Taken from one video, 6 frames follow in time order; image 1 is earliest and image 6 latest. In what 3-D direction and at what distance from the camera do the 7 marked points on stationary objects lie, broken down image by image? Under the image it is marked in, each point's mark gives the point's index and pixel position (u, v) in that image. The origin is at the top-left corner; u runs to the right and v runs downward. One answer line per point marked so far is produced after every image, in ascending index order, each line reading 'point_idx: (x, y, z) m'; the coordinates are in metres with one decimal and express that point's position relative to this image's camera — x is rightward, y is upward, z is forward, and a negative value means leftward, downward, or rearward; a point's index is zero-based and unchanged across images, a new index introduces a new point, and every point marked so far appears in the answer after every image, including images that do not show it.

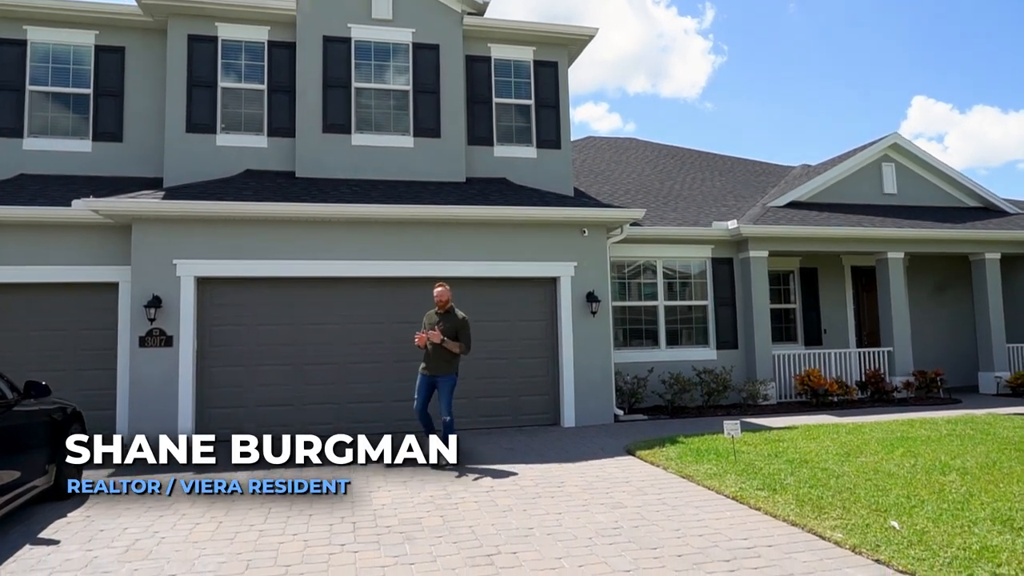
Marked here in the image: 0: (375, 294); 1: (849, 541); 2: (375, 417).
0: (-2.0, -0.1, +10.4) m
1: (+2.3, -1.7, +4.8) m
2: (-2.0, -1.9, +10.2) m
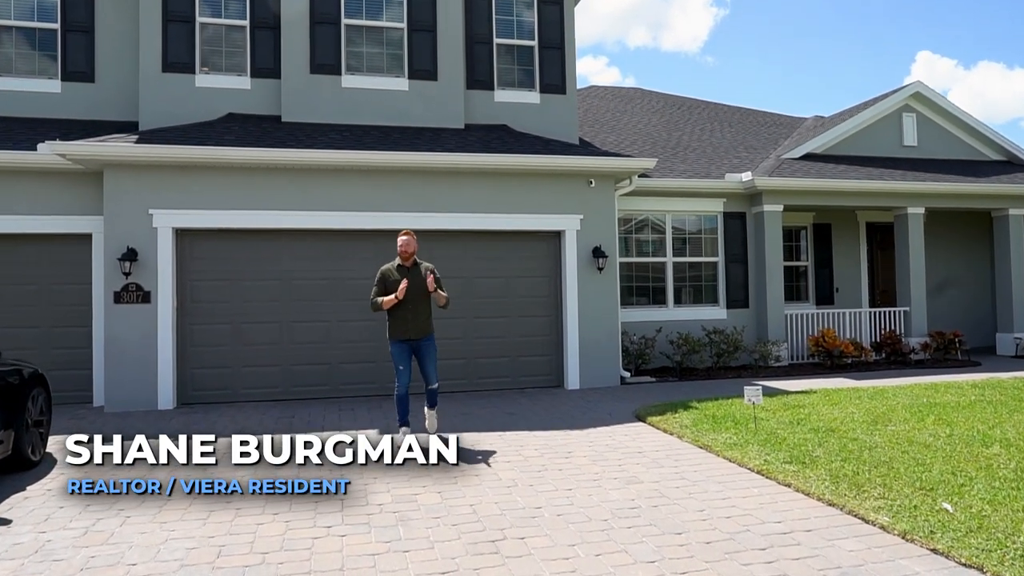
0: (-2.0, +0.5, +9.7) m
1: (+2.3, -1.4, +4.2) m
2: (-2.0, -1.2, +9.7) m
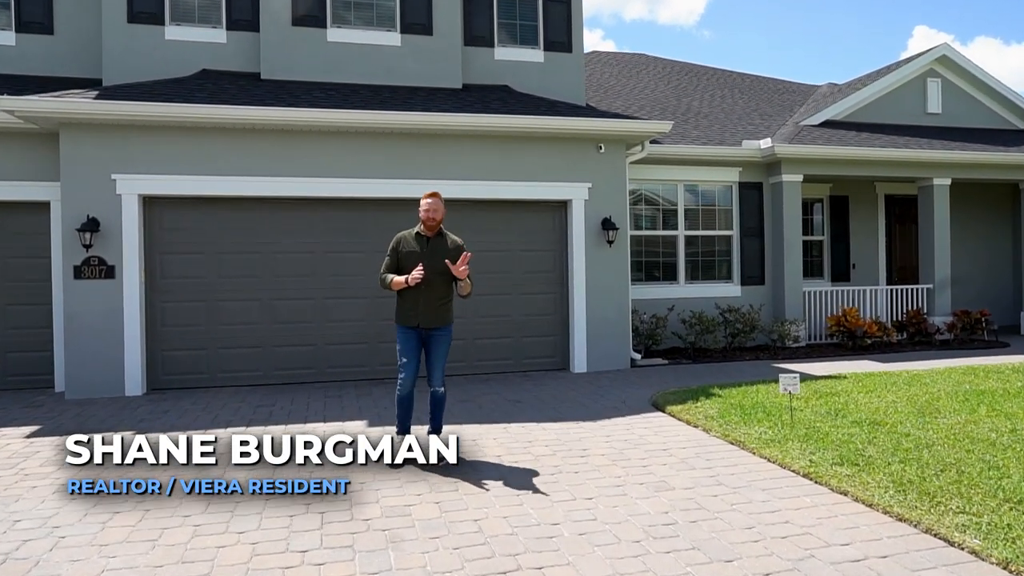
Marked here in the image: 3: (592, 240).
0: (-1.9, +0.9, +8.9) m
1: (+2.4, -1.3, +3.5) m
2: (-1.9, -0.9, +8.9) m
3: (+1.1, +0.6, +9.4) m
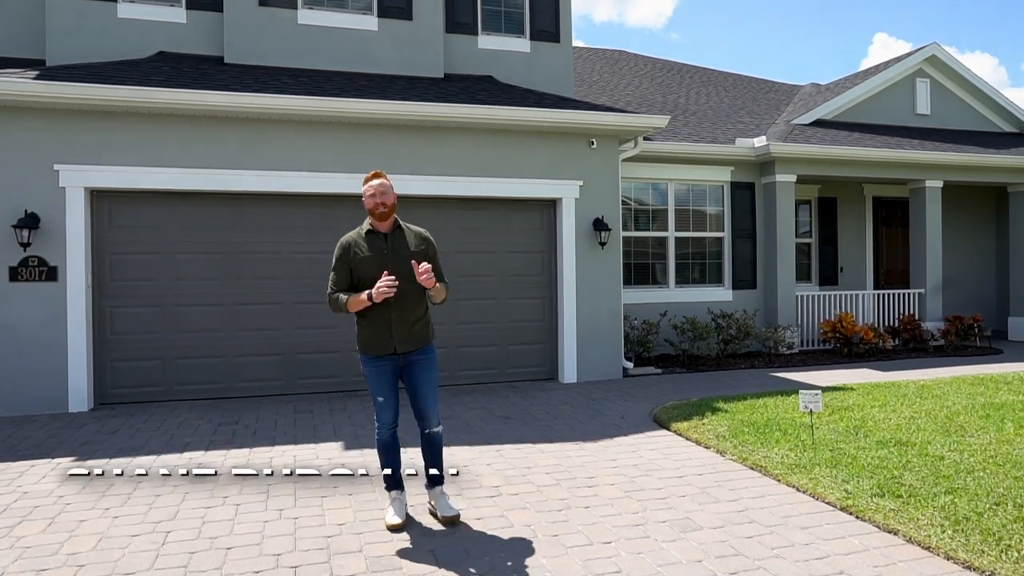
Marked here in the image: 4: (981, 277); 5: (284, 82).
0: (-2.1, +0.8, +8.1) m
1: (+2.4, -1.4, +3.0) m
2: (-2.1, -1.0, +8.1) m
3: (+0.9, +0.6, +8.8) m
4: (+9.6, +0.2, +14.6) m
5: (-2.6, +2.4, +8.2) m
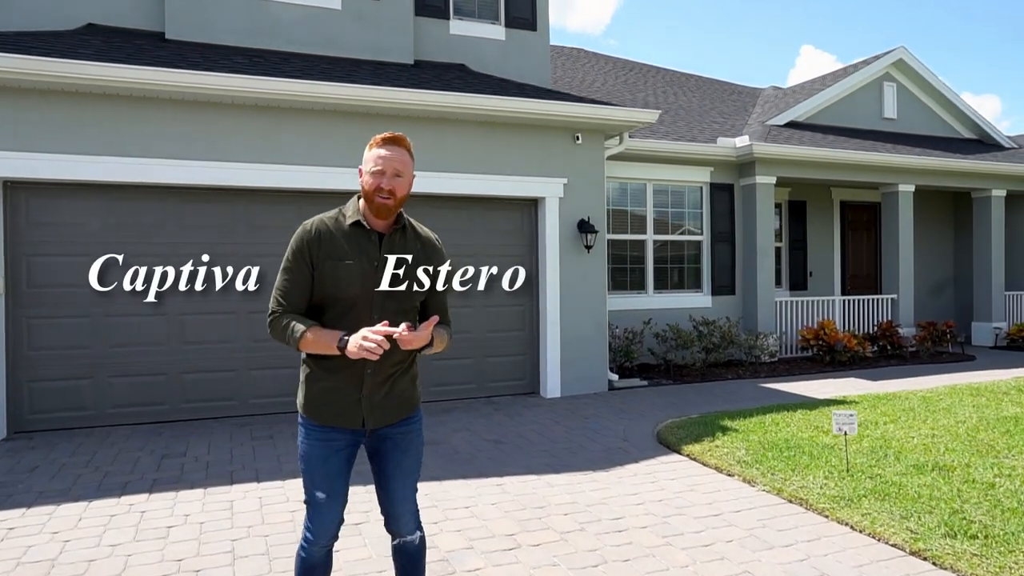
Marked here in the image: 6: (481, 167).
0: (-2.3, +0.7, +7.2) m
1: (+2.7, -1.4, +2.5) m
2: (-2.3, -1.0, +7.2) m
3: (+0.6, +0.5, +8.2) m
4: (+8.9, +0.1, +14.7) m
5: (-2.8, +2.3, +7.2) m
6: (-0.3, +1.3, +7.8) m
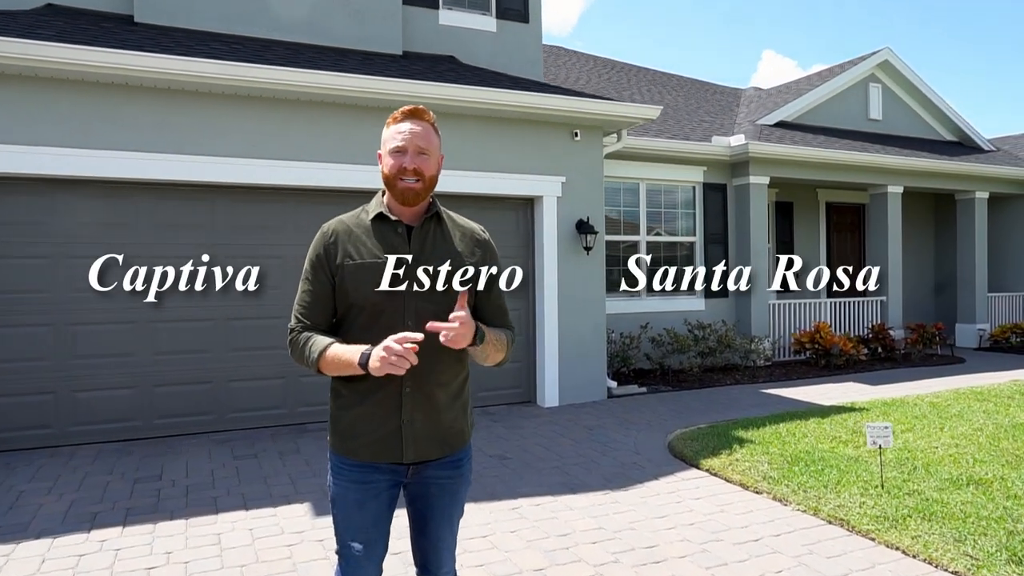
0: (-2.3, +0.7, +6.7) m
1: (+2.9, -1.4, +2.2) m
2: (-2.3, -1.1, +6.7) m
3: (+0.6, +0.5, +7.8) m
4: (+8.5, +0.1, +14.7) m
5: (-2.8, +2.2, +6.7) m
6: (-0.4, +1.3, +7.4) m
